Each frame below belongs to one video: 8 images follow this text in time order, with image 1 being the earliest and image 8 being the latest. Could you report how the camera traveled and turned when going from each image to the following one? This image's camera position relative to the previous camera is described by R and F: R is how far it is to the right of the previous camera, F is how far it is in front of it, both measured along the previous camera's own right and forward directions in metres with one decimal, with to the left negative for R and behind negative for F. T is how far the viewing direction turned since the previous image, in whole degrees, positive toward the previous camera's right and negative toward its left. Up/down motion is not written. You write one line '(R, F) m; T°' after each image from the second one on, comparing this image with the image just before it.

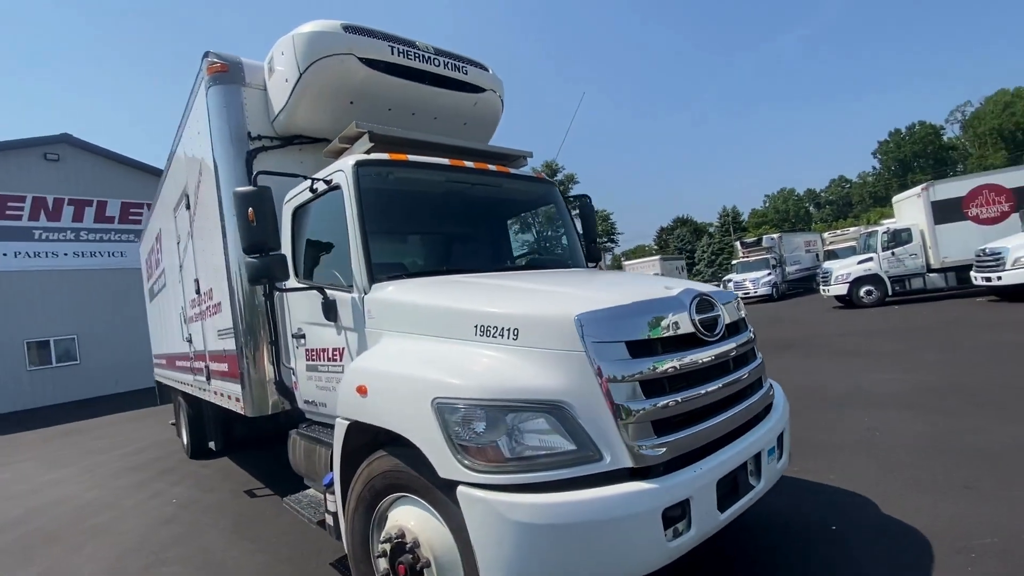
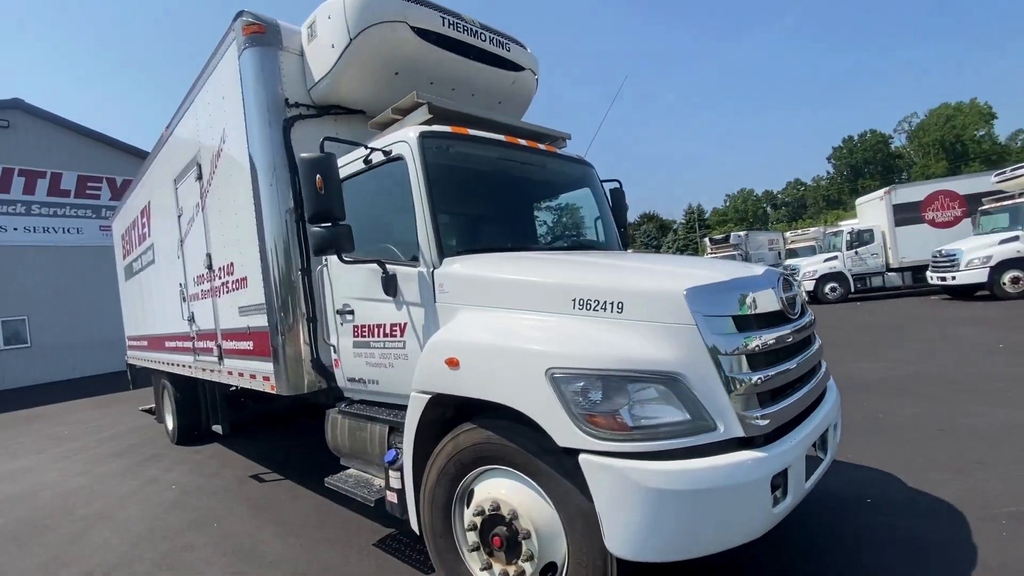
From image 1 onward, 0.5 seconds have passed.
(-0.7, 0.0) m; +4°
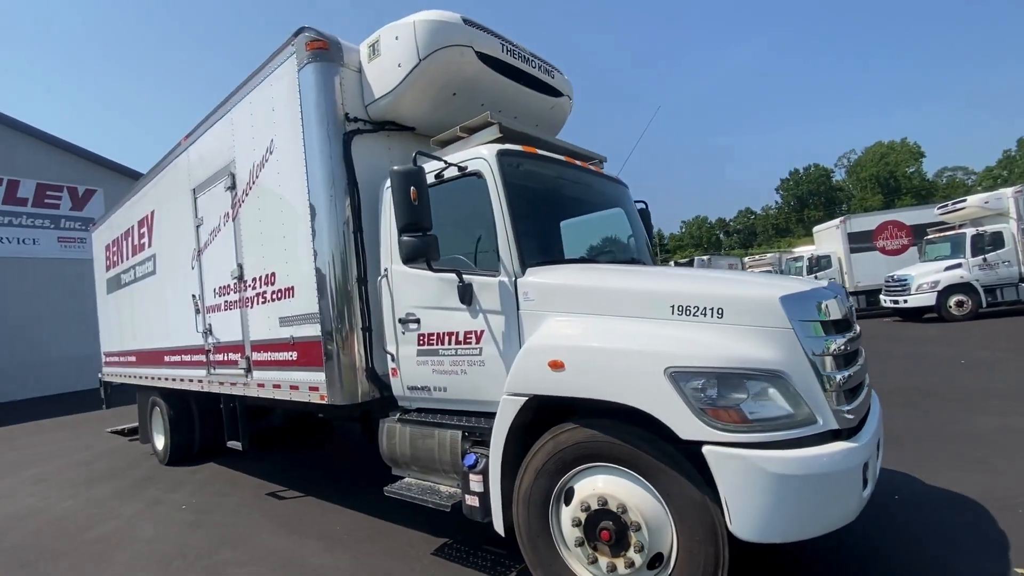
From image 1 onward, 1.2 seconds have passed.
(-0.8, -0.1) m; +5°
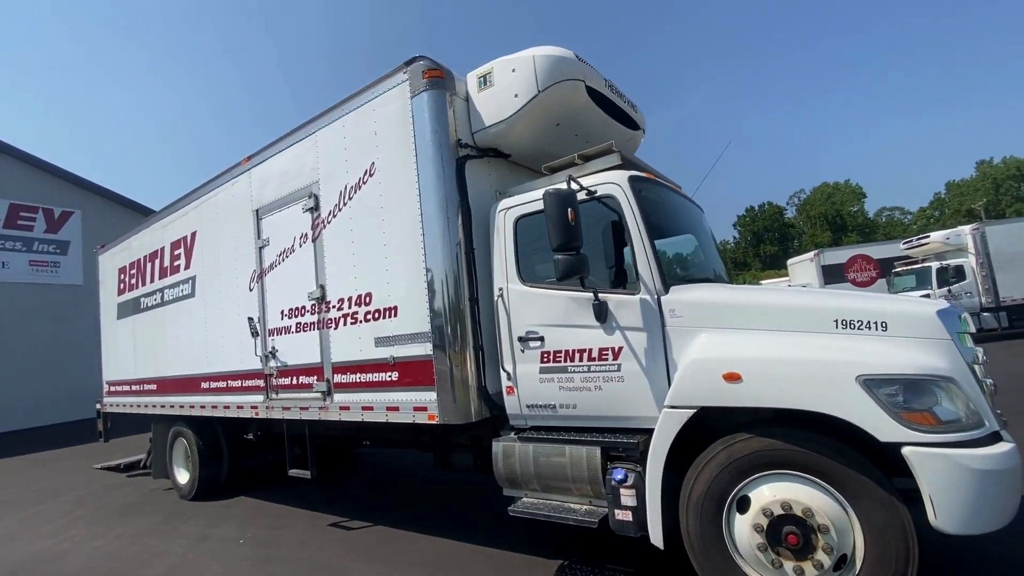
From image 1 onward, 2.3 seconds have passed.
(-1.4, -0.1) m; +4°
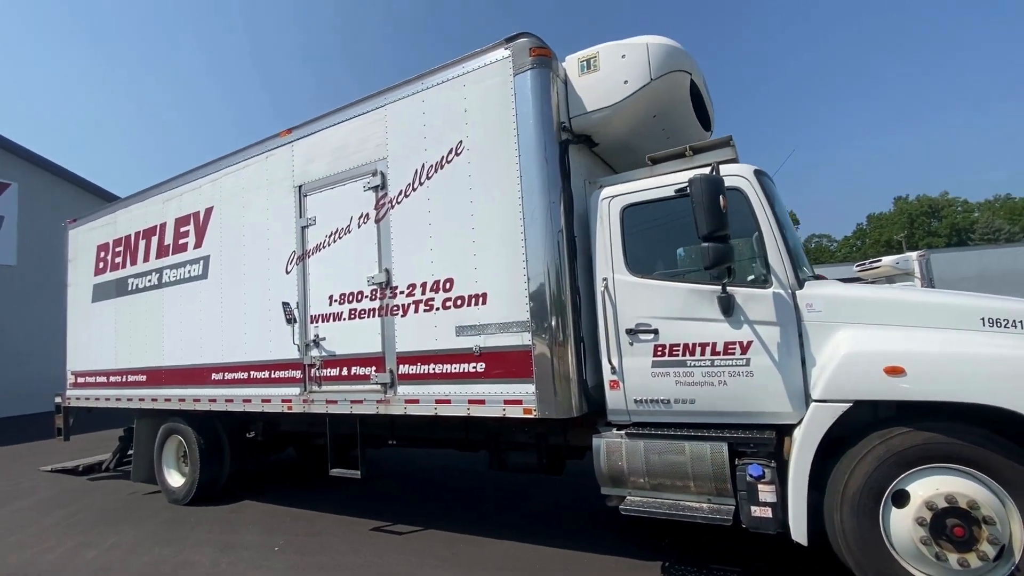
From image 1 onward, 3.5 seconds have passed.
(-1.4, +0.3) m; +6°
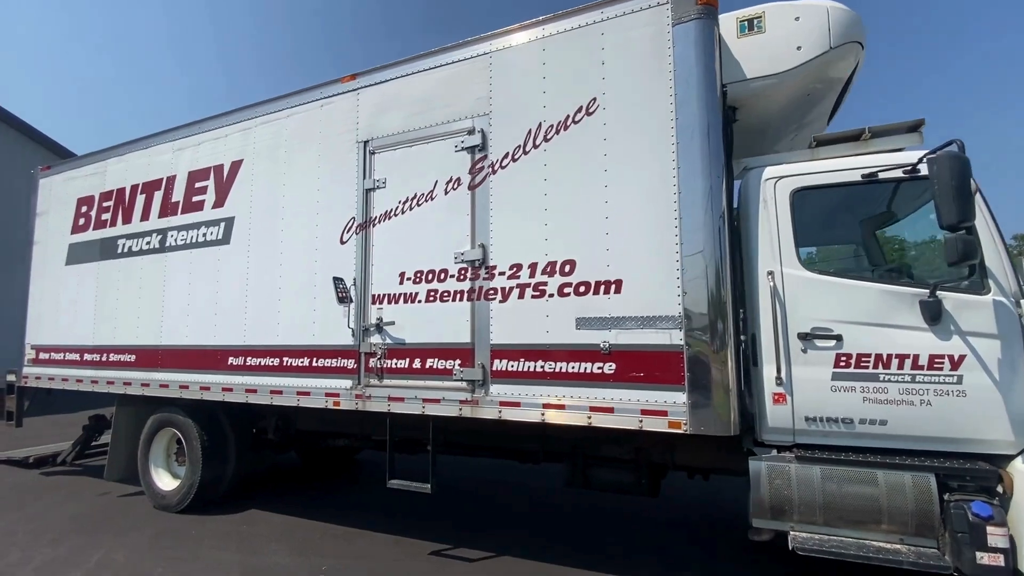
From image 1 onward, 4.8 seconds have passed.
(-1.4, +0.8) m; +5°
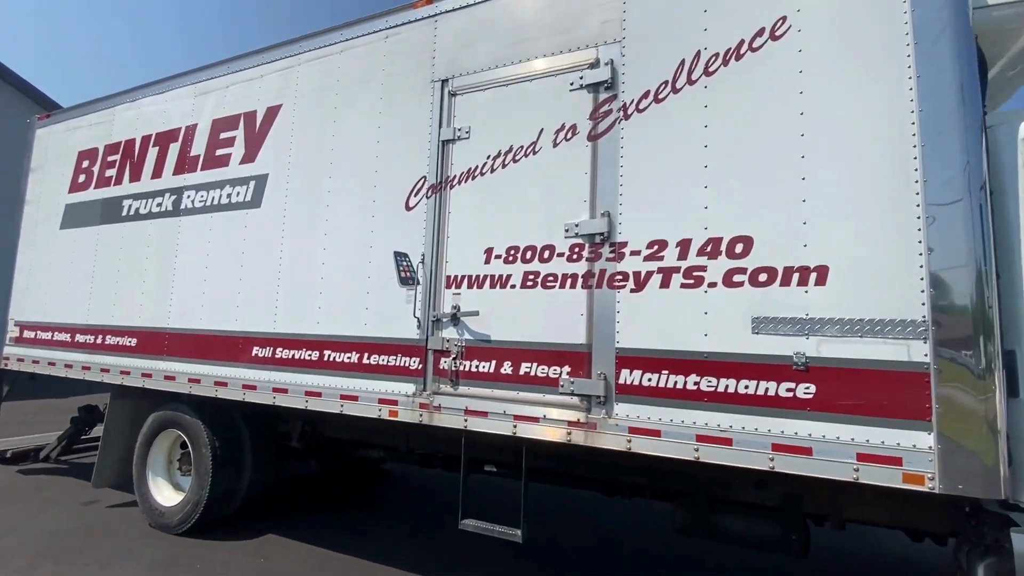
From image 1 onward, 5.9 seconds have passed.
(-0.8, +1.1) m; 0°
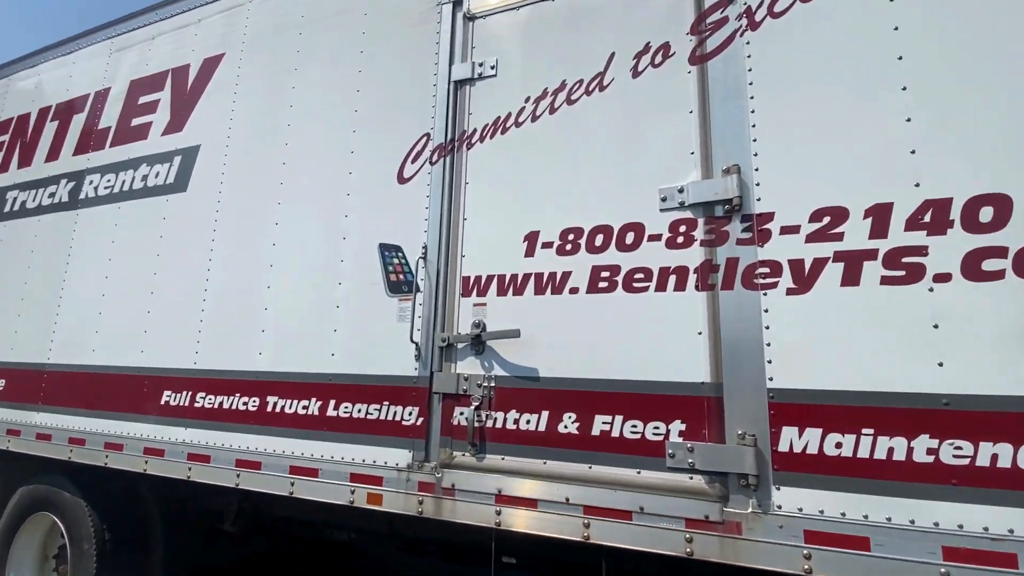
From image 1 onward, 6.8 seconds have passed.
(-0.4, +1.3) m; +3°
